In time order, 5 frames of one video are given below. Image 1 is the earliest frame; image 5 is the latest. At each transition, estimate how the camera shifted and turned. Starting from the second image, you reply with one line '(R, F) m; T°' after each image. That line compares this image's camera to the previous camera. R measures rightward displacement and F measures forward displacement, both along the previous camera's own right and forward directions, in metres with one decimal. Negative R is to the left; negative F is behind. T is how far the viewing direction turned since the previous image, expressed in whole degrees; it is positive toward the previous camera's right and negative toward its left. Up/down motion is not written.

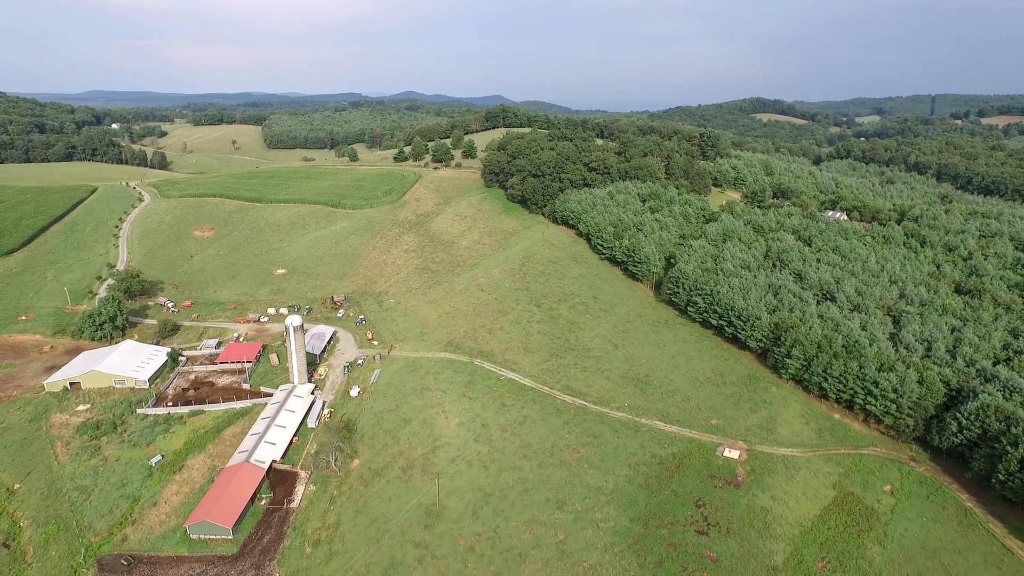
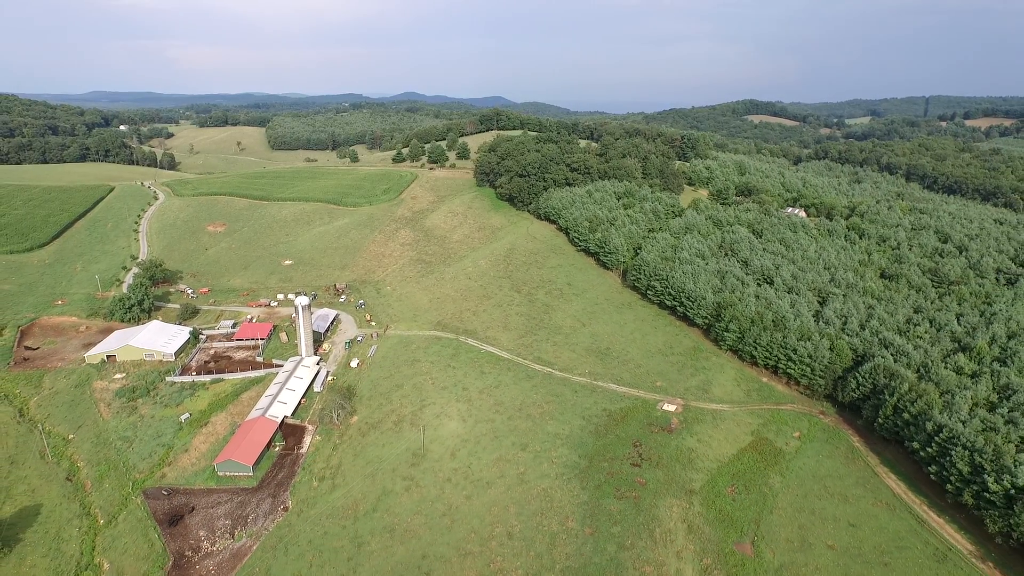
(+2.1, -5.9) m; 0°
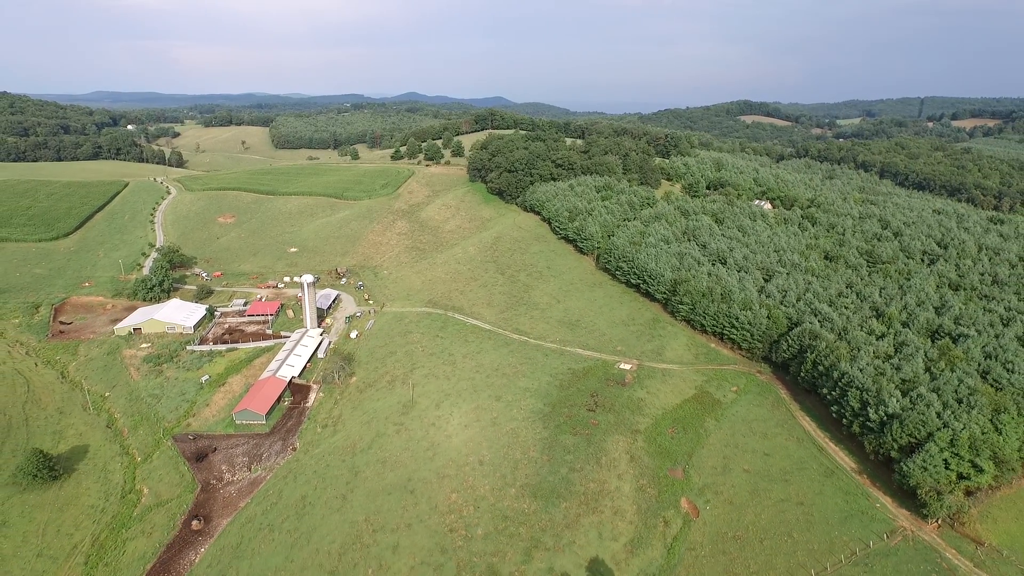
(+2.1, -5.5) m; 0°
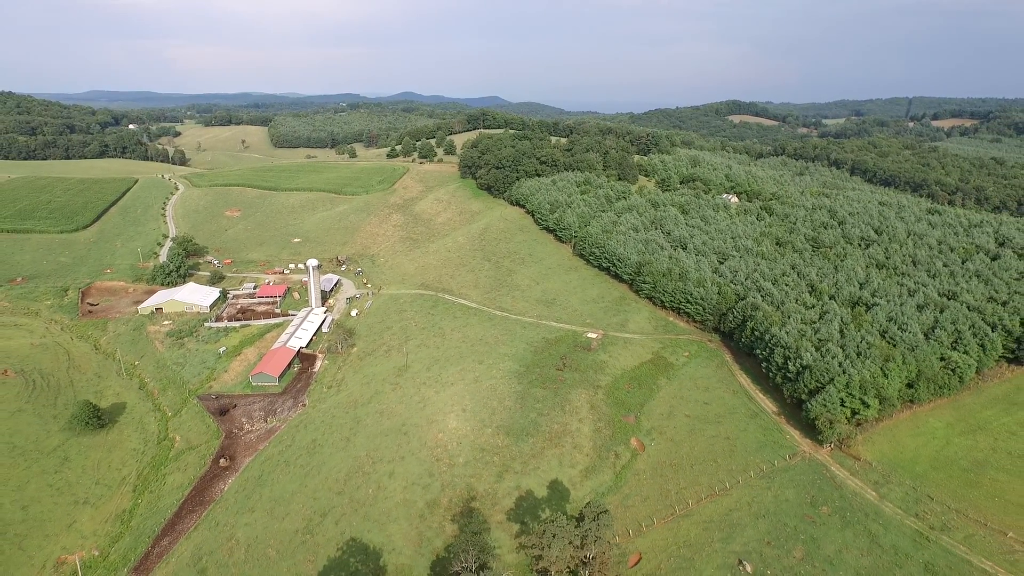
(+1.6, -6.0) m; 0°
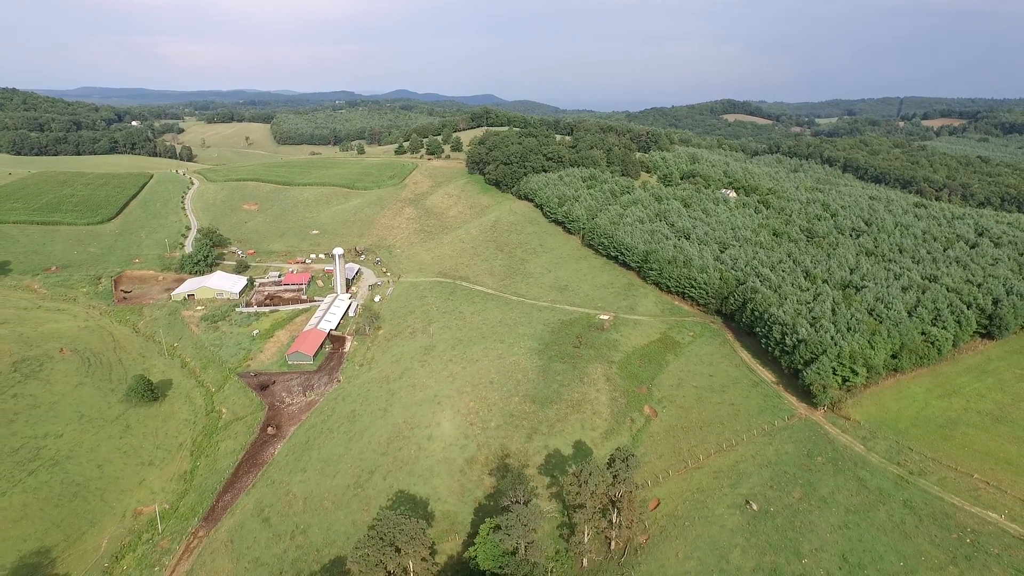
(-2.5, -3.5) m; +1°
